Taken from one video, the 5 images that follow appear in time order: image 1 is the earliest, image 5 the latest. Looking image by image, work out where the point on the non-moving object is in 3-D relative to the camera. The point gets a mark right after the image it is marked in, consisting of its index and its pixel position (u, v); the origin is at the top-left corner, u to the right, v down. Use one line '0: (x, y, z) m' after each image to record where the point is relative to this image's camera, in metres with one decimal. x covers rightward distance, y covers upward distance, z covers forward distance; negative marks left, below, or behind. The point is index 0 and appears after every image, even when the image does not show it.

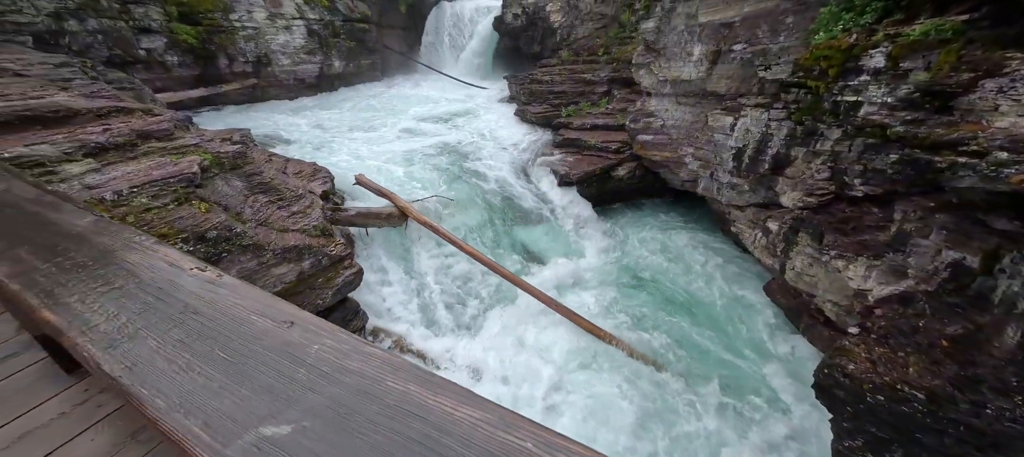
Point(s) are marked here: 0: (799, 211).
0: (+4.0, +0.2, +4.3) m
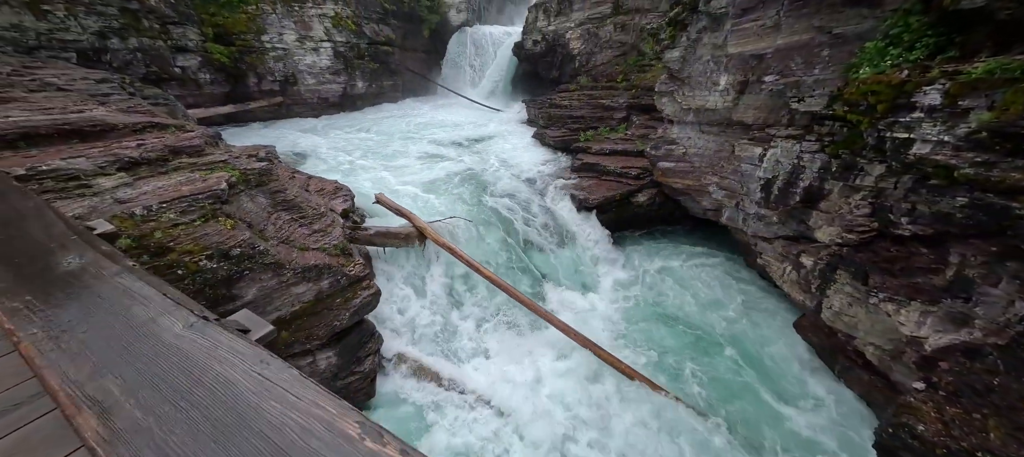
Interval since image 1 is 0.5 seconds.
0: (+4.3, -0.3, +4.1) m
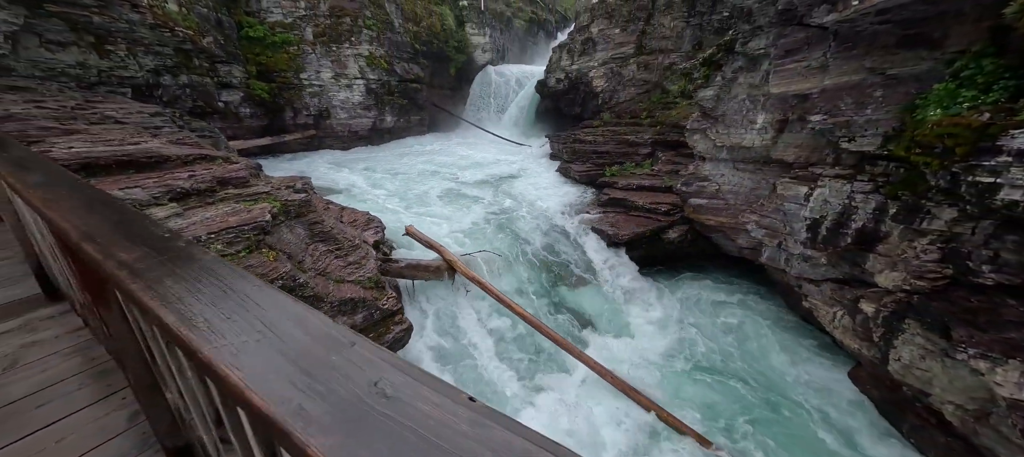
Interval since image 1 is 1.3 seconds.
0: (+4.9, -0.8, +3.8) m
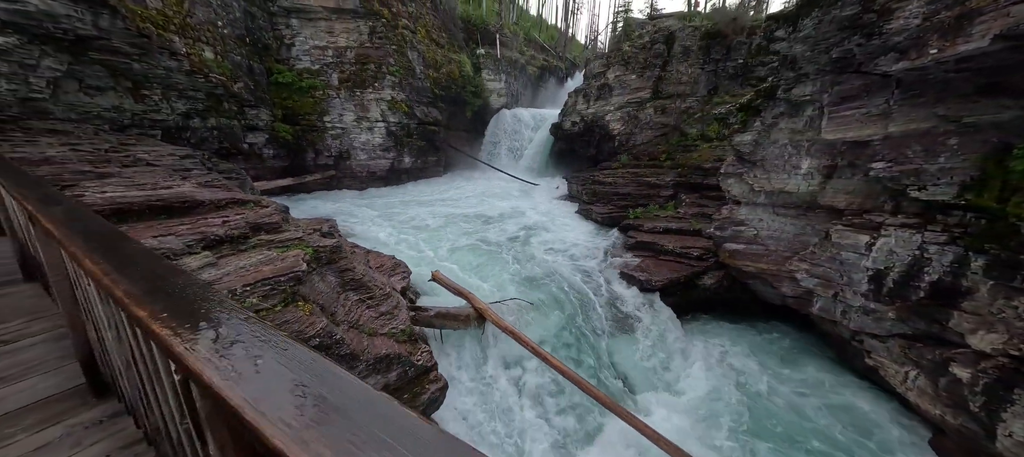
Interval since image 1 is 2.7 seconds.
0: (+5.5, -1.4, +3.4) m
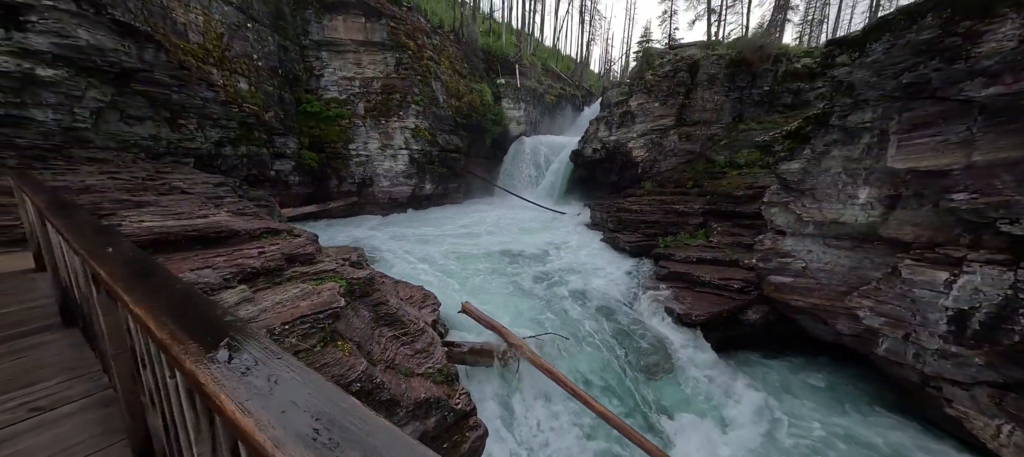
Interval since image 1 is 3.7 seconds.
0: (+6.1, -1.8, +3.0) m
